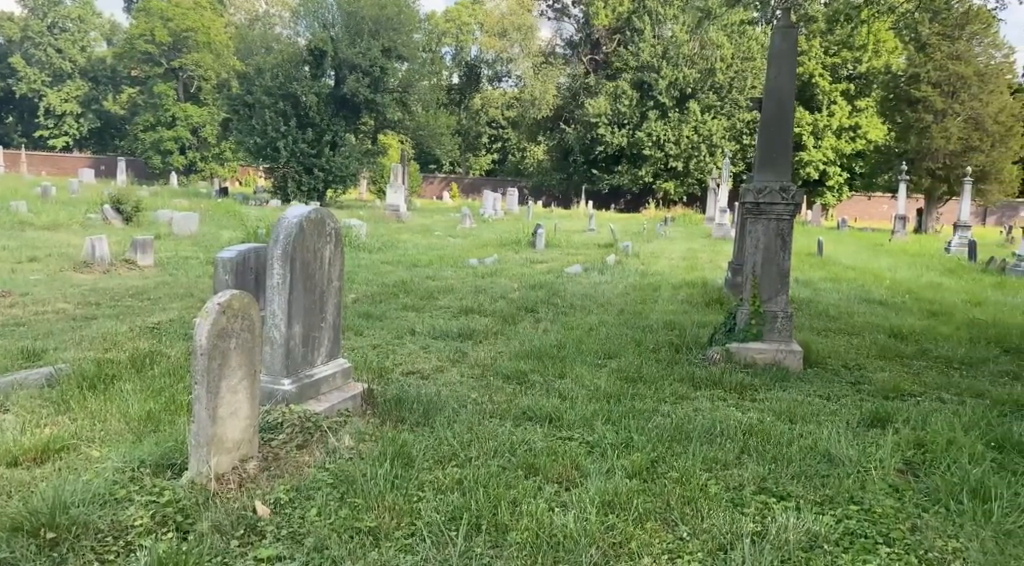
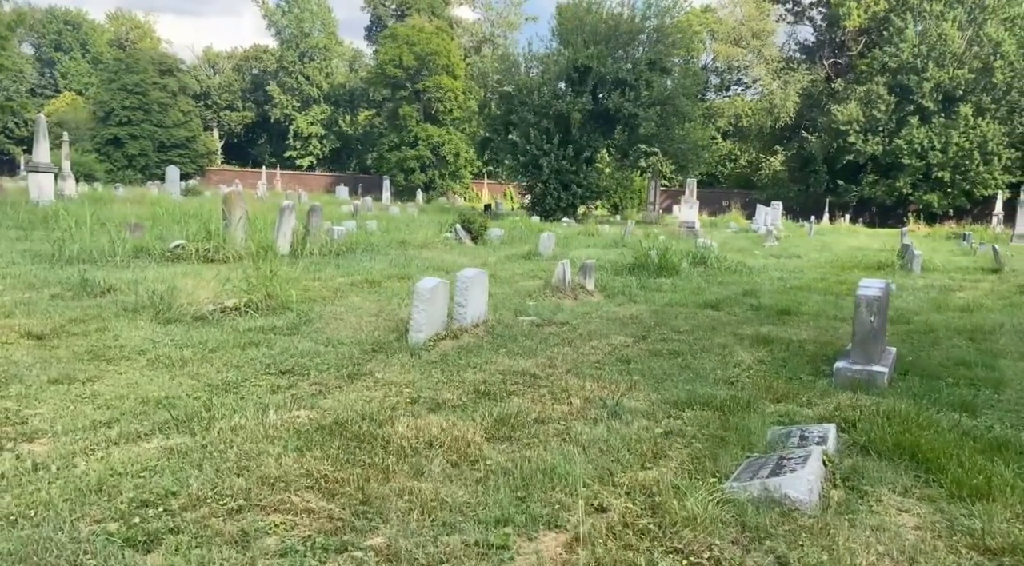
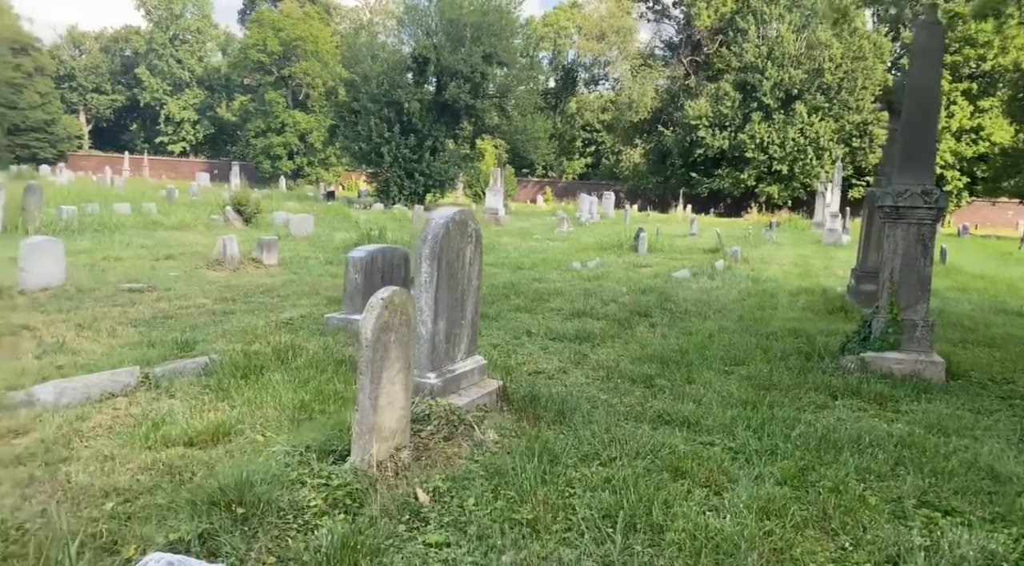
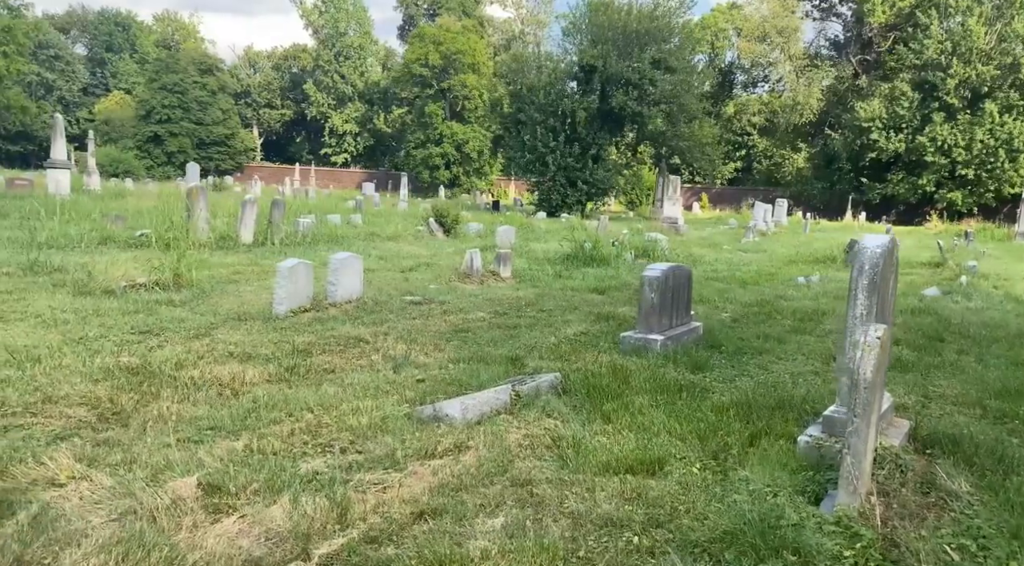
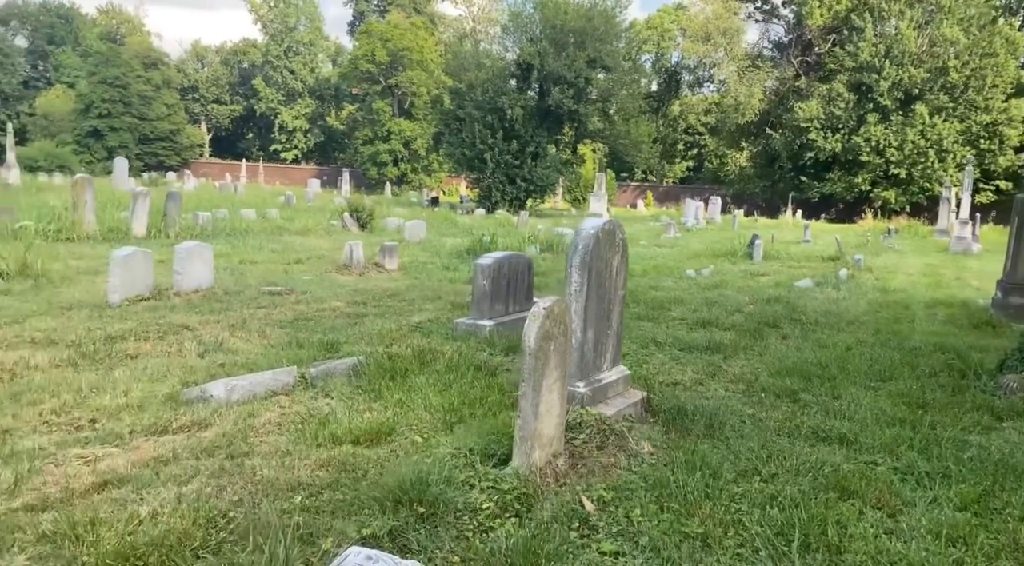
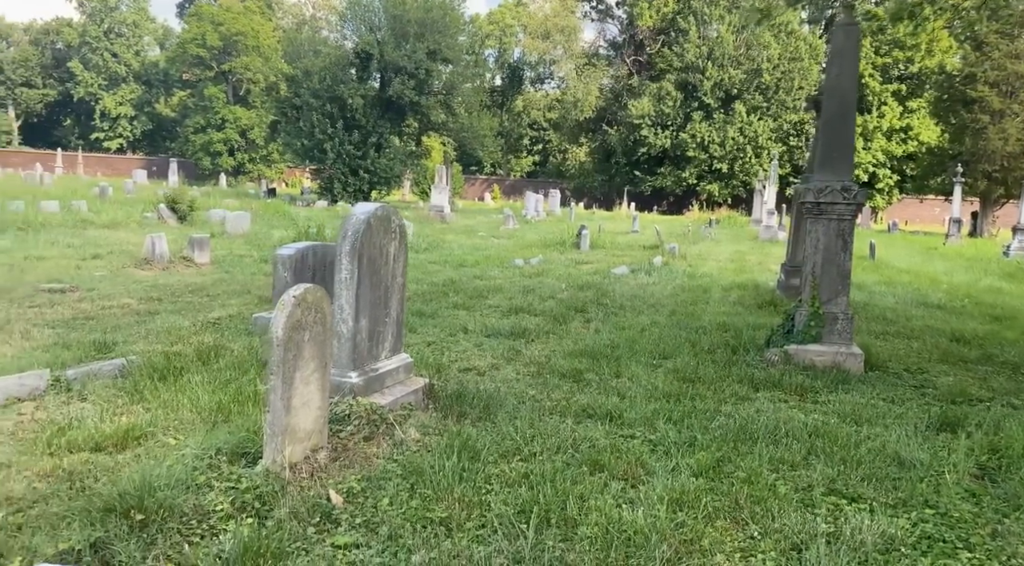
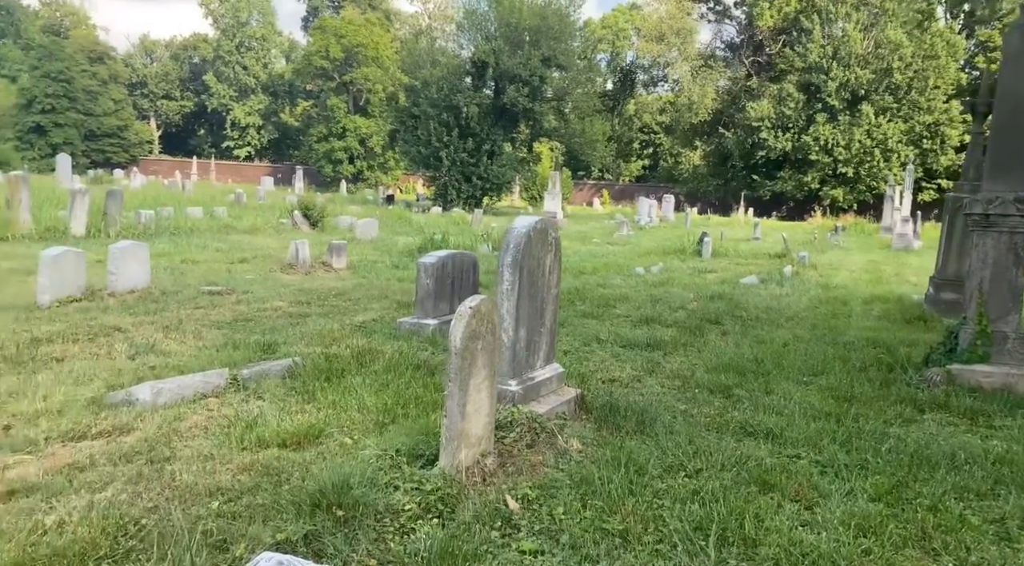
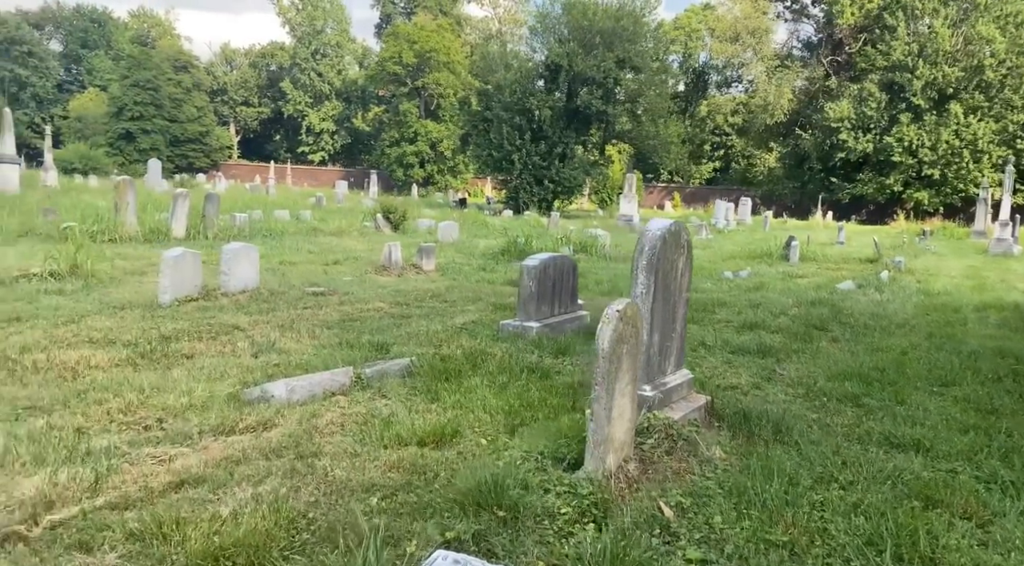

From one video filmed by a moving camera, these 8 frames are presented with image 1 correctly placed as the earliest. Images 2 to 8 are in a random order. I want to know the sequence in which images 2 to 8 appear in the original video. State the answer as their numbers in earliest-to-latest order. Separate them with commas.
6, 3, 7, 5, 8, 4, 2
